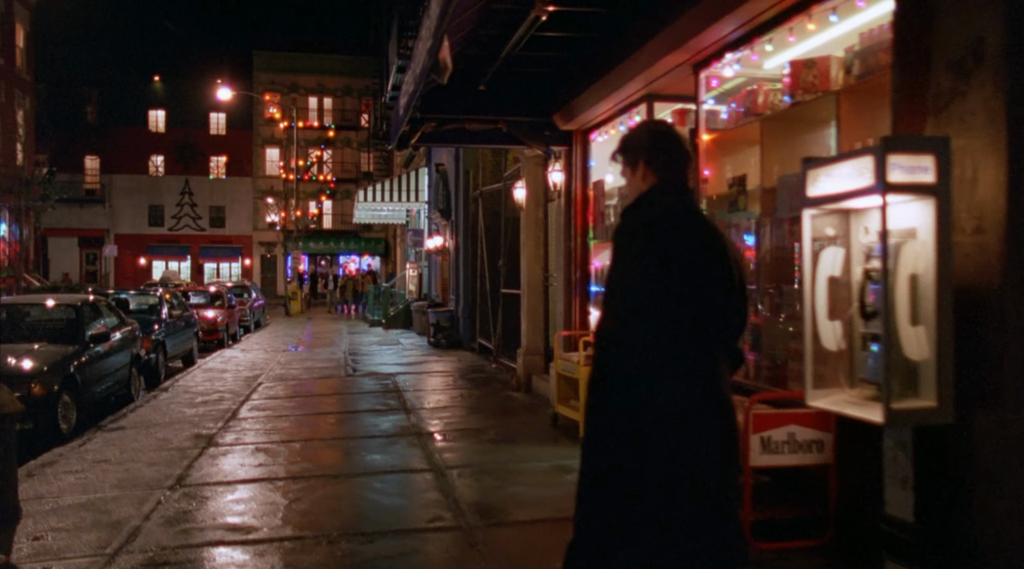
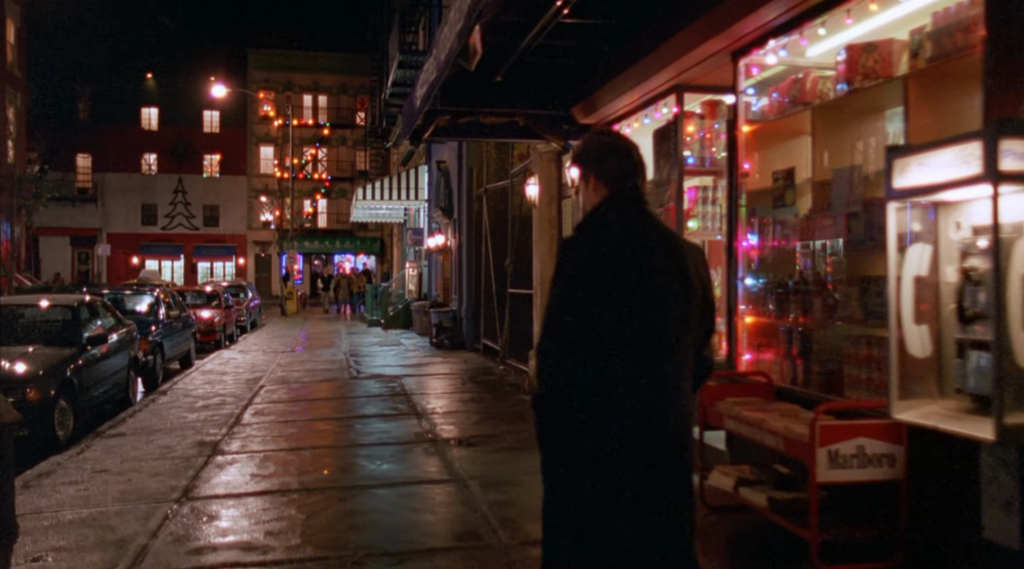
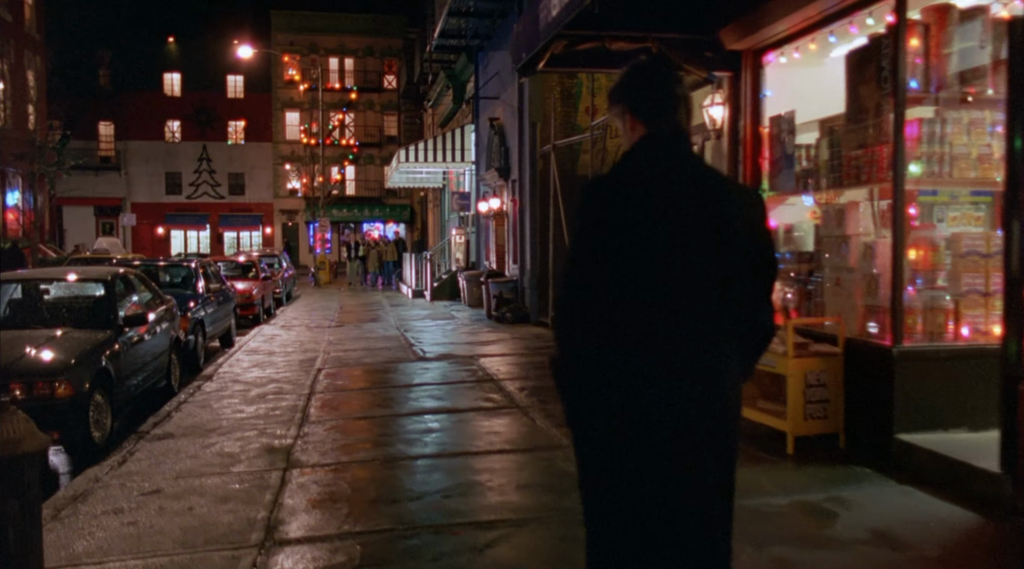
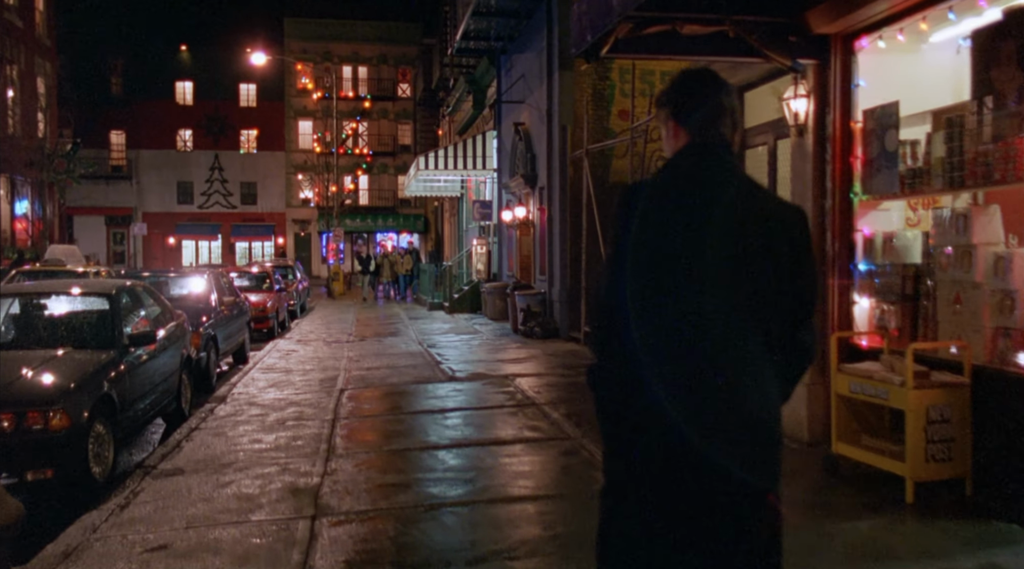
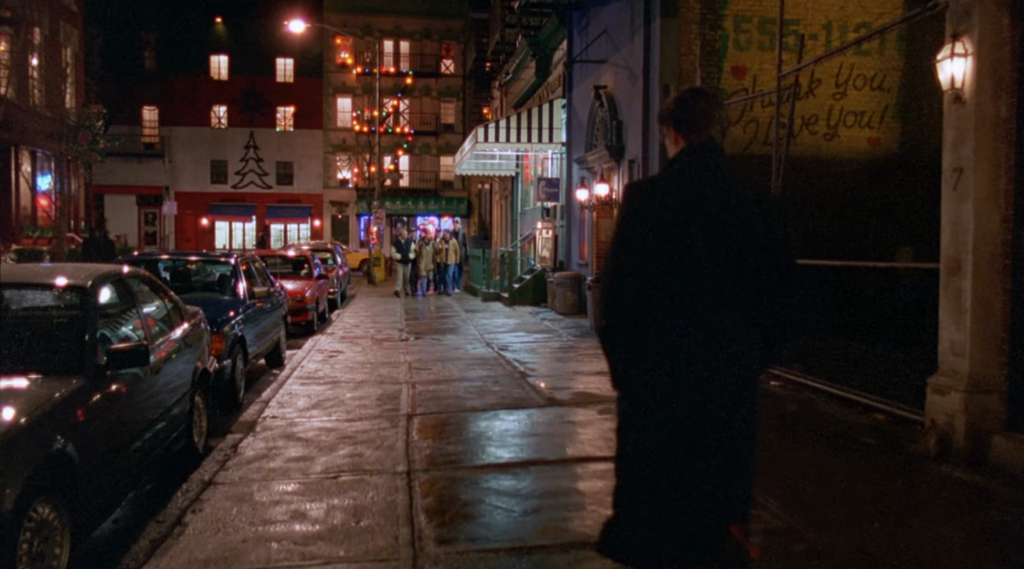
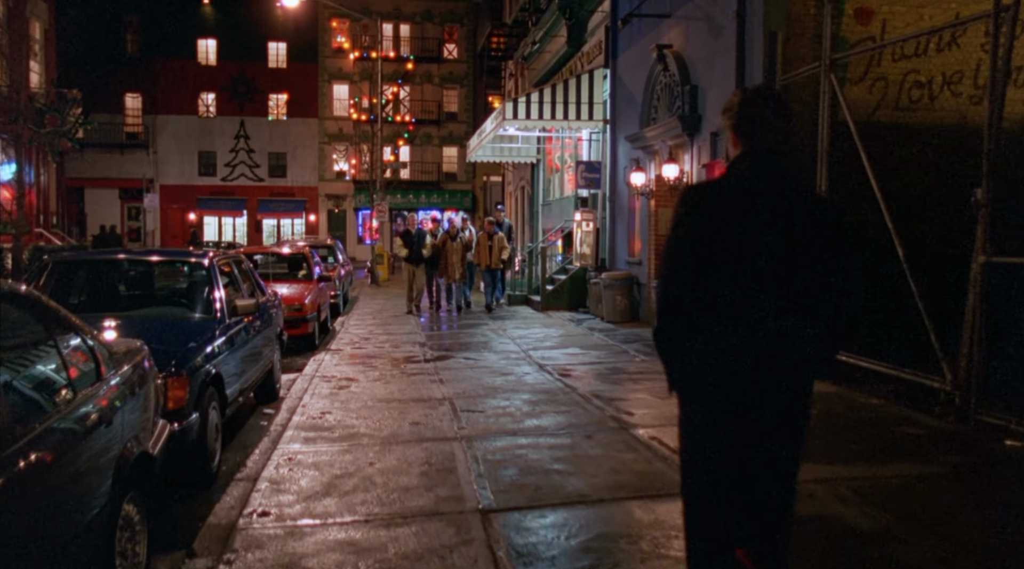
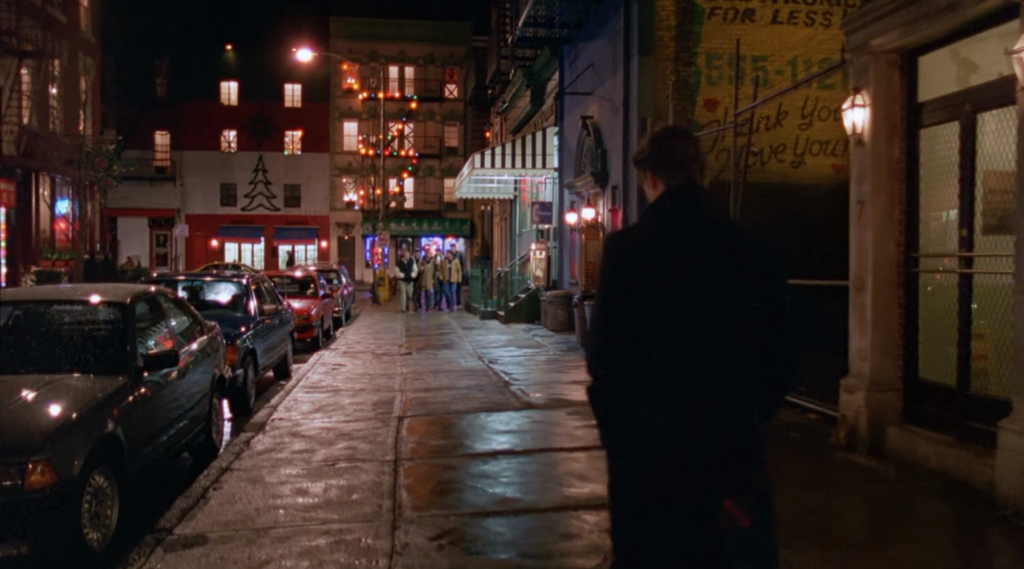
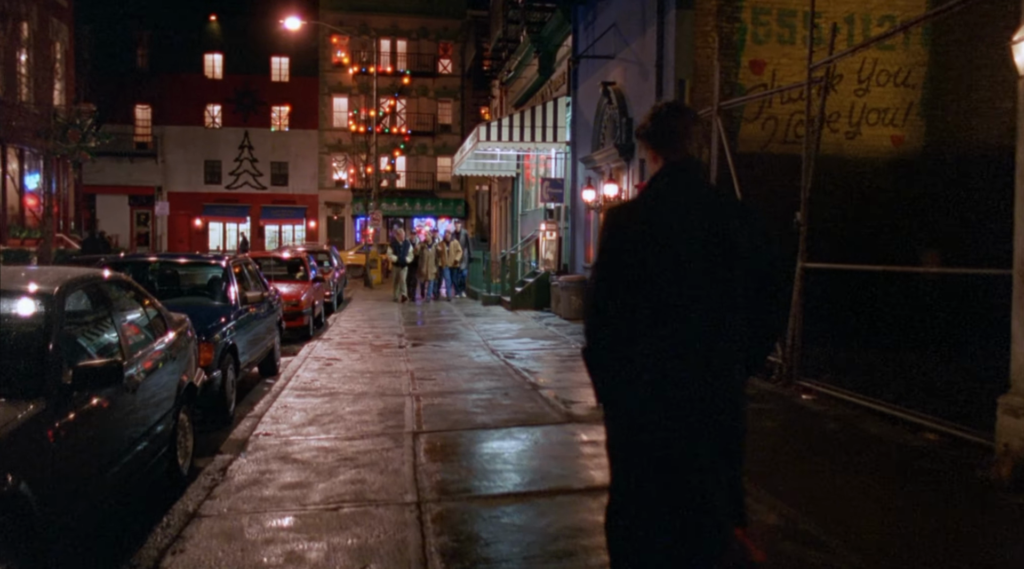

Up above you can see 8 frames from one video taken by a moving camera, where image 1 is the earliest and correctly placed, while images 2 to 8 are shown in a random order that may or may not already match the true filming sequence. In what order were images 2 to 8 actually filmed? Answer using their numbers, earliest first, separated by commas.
2, 3, 4, 7, 5, 8, 6
